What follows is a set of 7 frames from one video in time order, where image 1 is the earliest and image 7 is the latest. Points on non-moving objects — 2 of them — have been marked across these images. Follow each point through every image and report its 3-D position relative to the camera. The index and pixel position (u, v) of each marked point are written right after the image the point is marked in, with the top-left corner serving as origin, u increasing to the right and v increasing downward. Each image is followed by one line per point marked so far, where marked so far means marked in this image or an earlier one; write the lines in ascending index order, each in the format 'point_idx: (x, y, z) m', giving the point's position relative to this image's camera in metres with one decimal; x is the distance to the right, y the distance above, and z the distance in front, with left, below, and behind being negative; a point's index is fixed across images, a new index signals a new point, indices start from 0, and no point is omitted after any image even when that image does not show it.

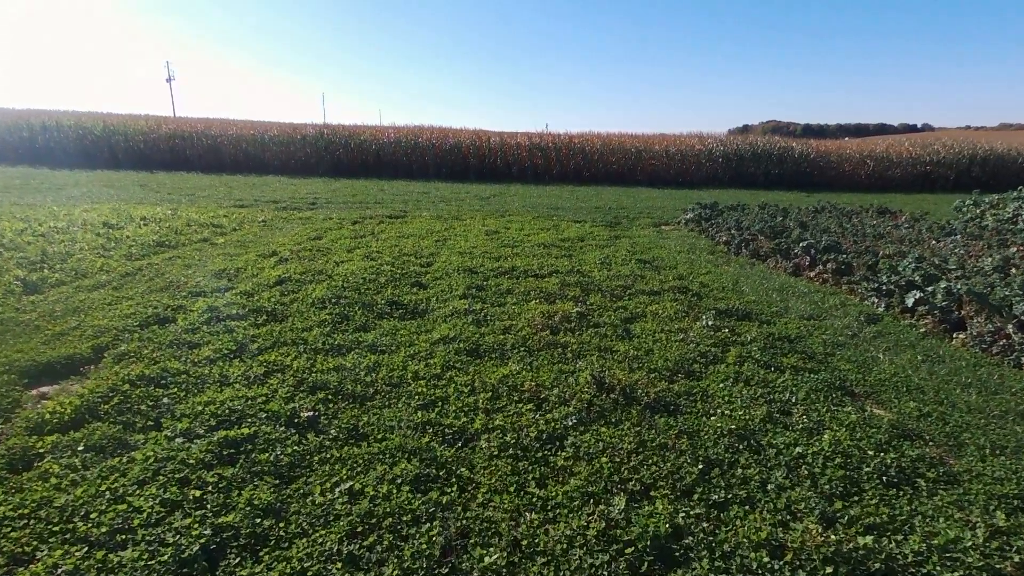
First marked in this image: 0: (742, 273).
0: (+3.0, +0.2, +8.4) m
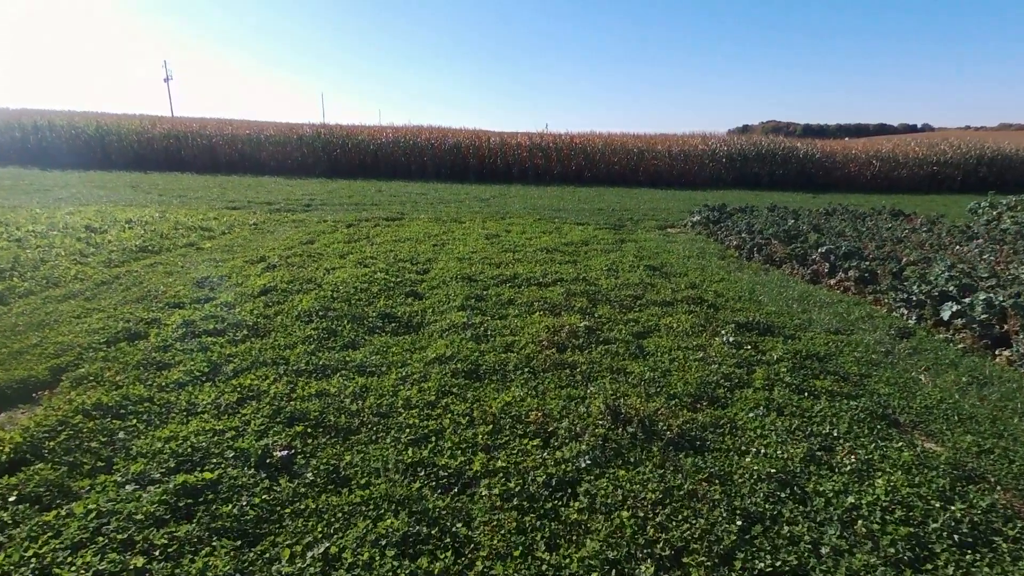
0: (+3.0, +0.1, +7.9) m
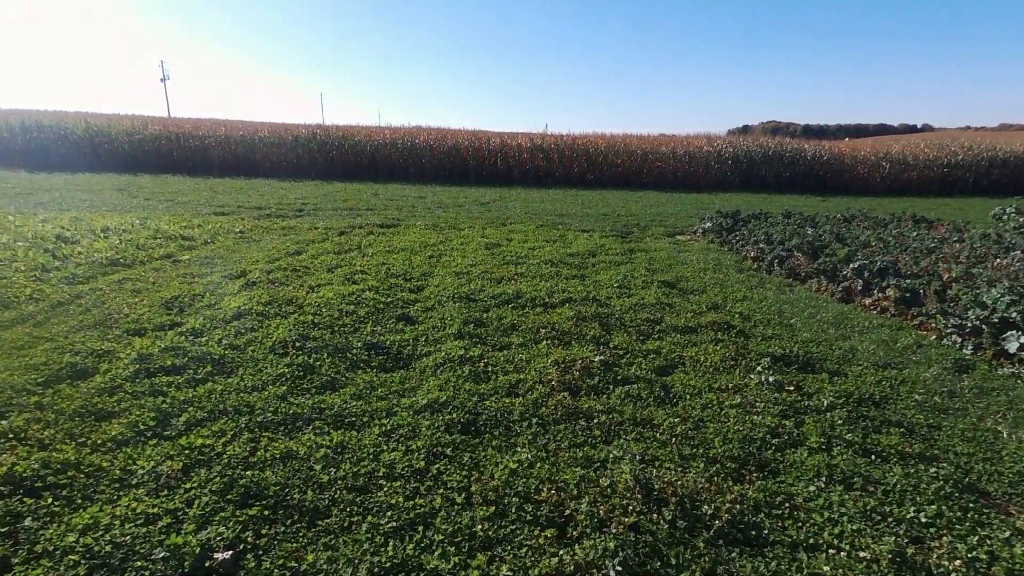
0: (+3.0, -0.1, +7.2) m
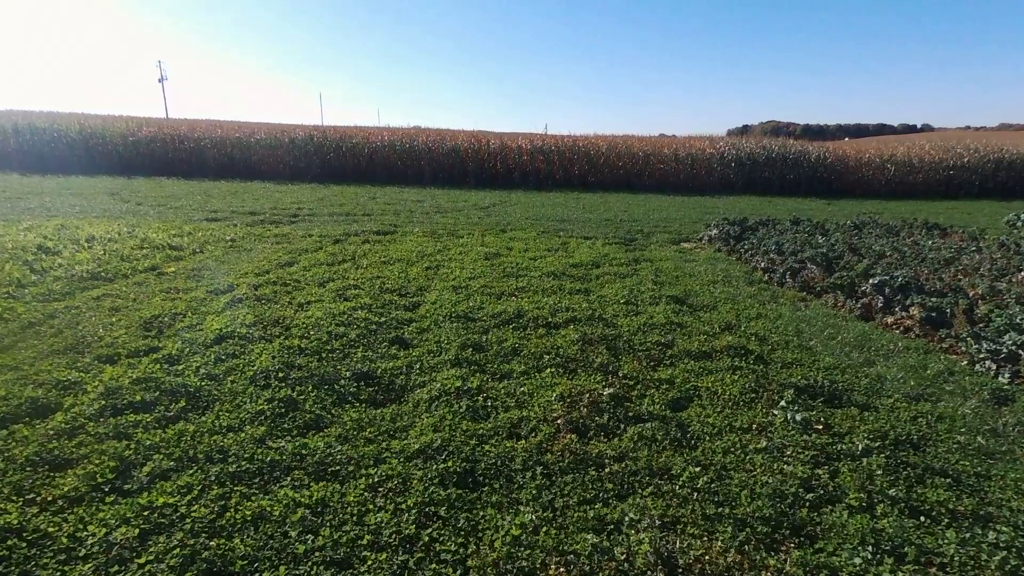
0: (+3.0, -0.3, +6.8) m
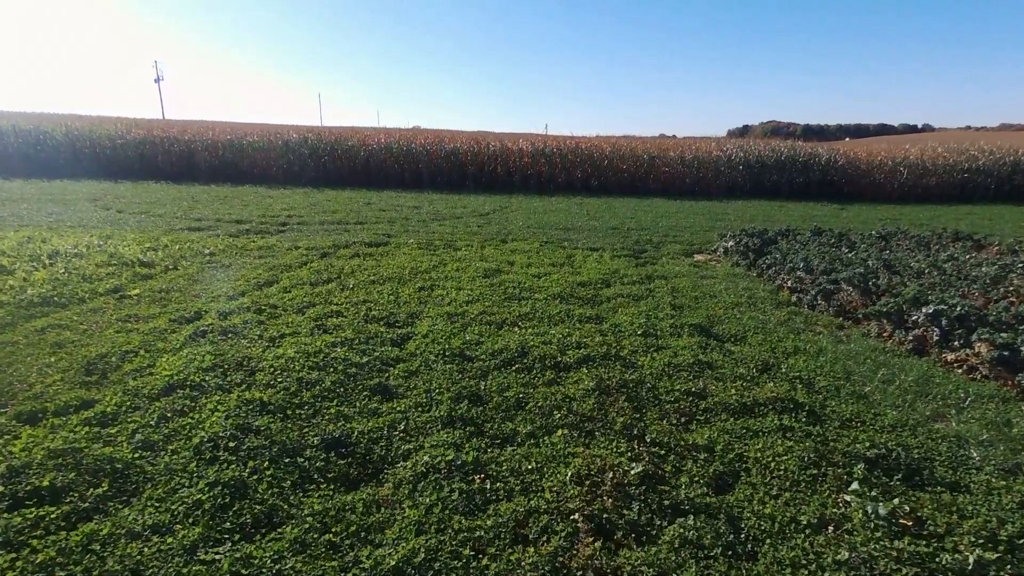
0: (+3.0, -0.6, +6.0) m
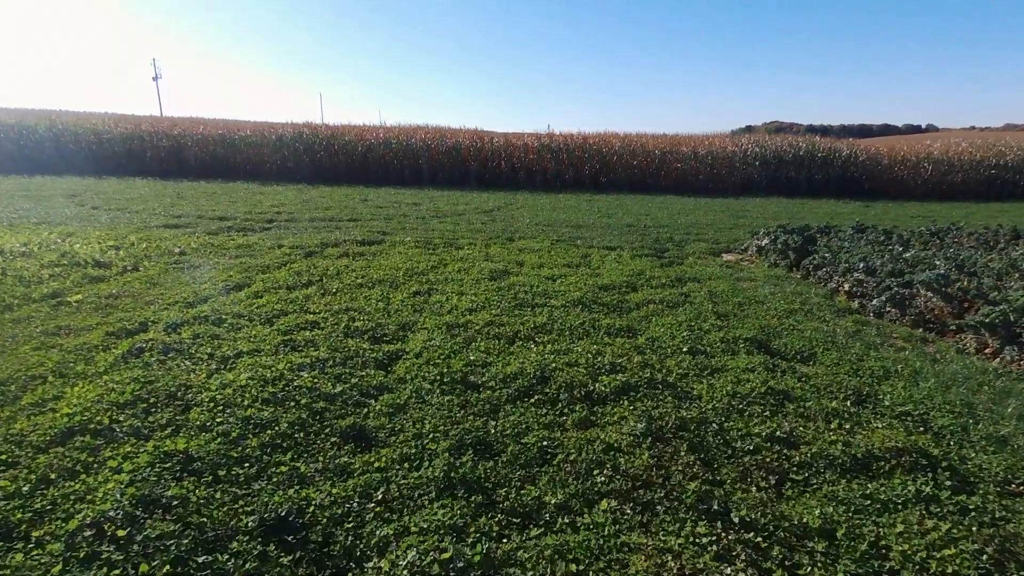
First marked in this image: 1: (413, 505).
0: (+3.2, -0.6, +4.7) m
1: (-0.4, -0.9, +2.9) m
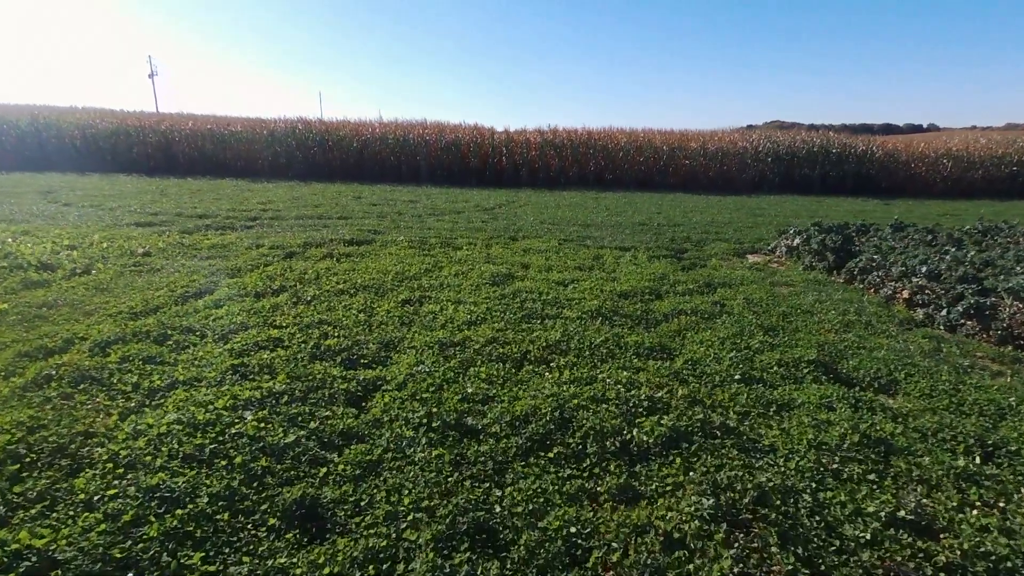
0: (+3.2, -0.7, +3.7) m
1: (-0.4, -1.0, +1.9) m
